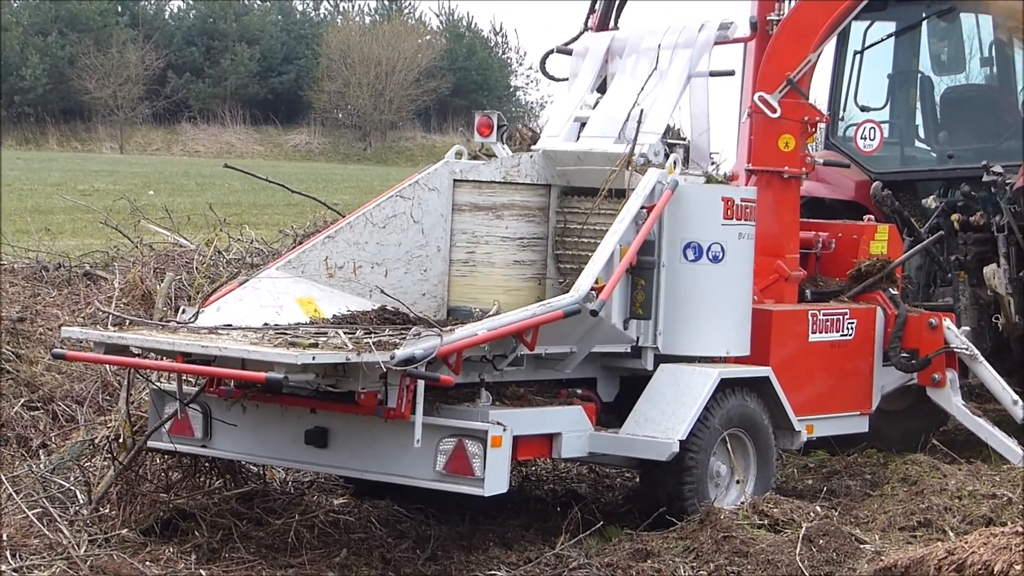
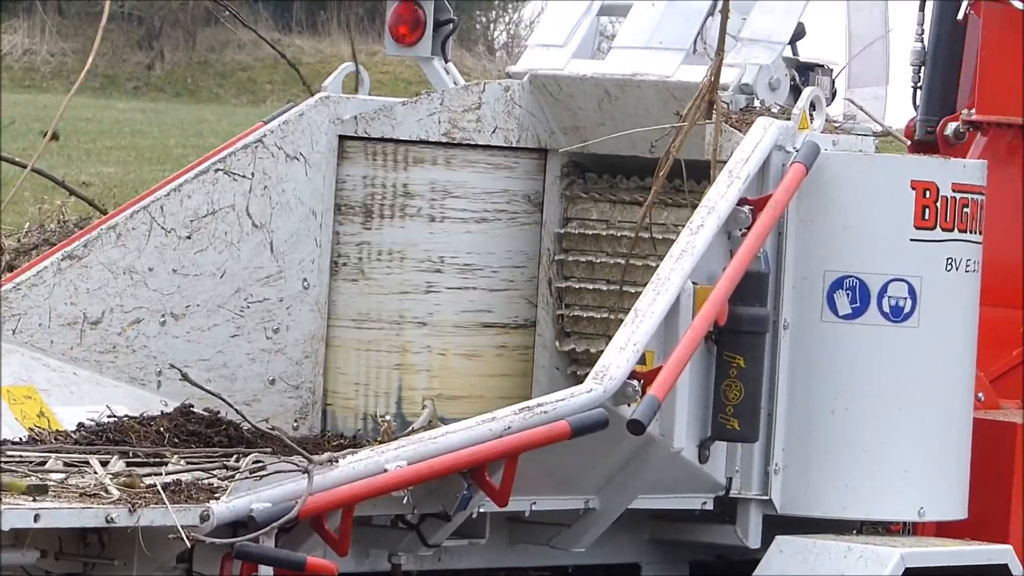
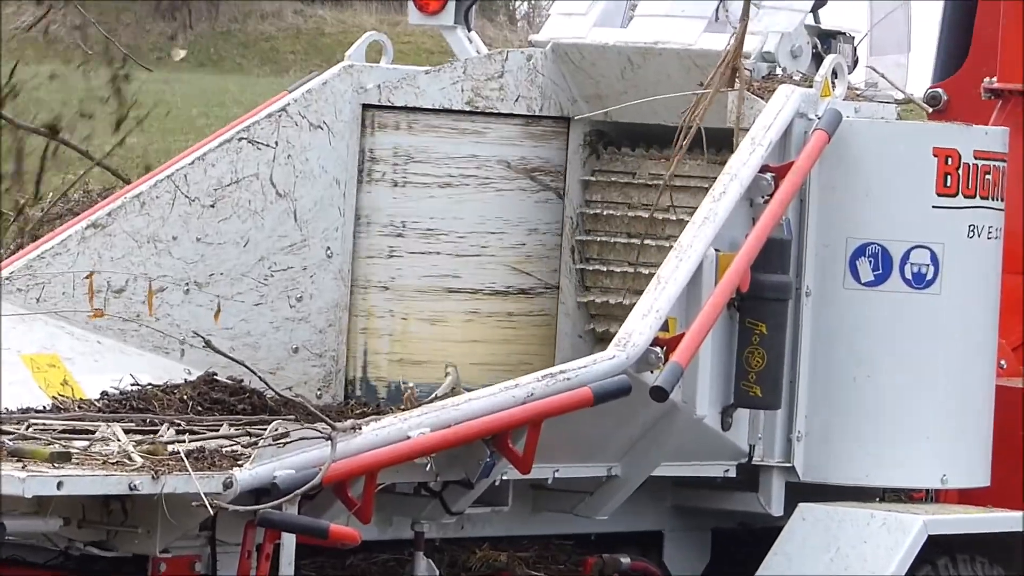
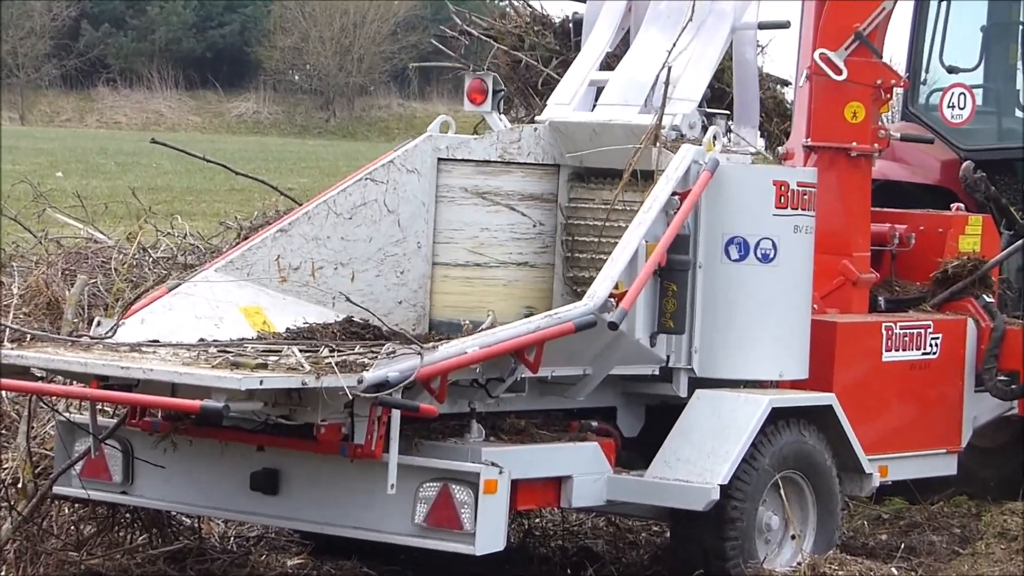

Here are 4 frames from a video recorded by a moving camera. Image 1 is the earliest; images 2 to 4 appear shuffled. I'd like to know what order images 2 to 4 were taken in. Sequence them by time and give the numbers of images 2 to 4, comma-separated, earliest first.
4, 3, 2
